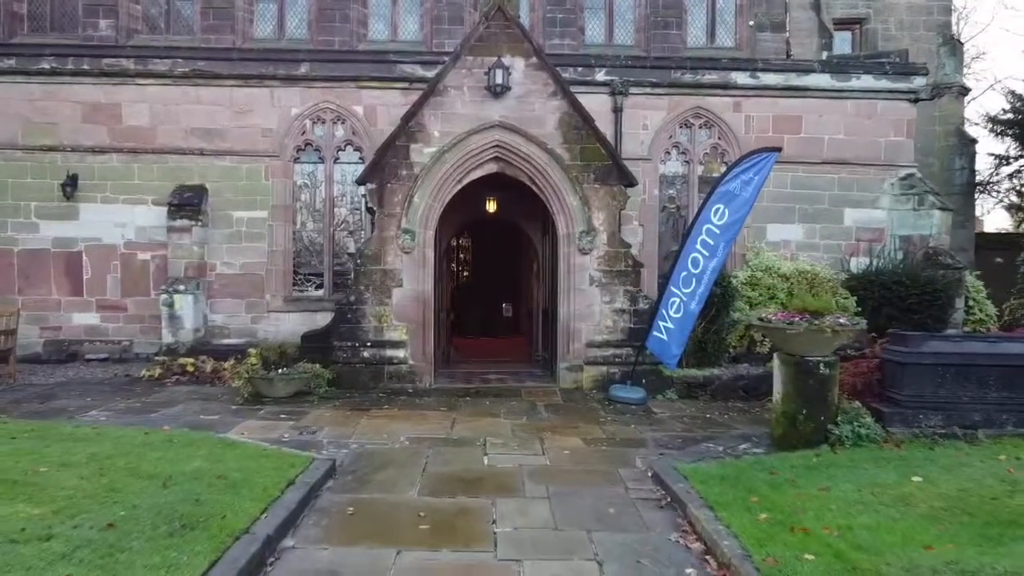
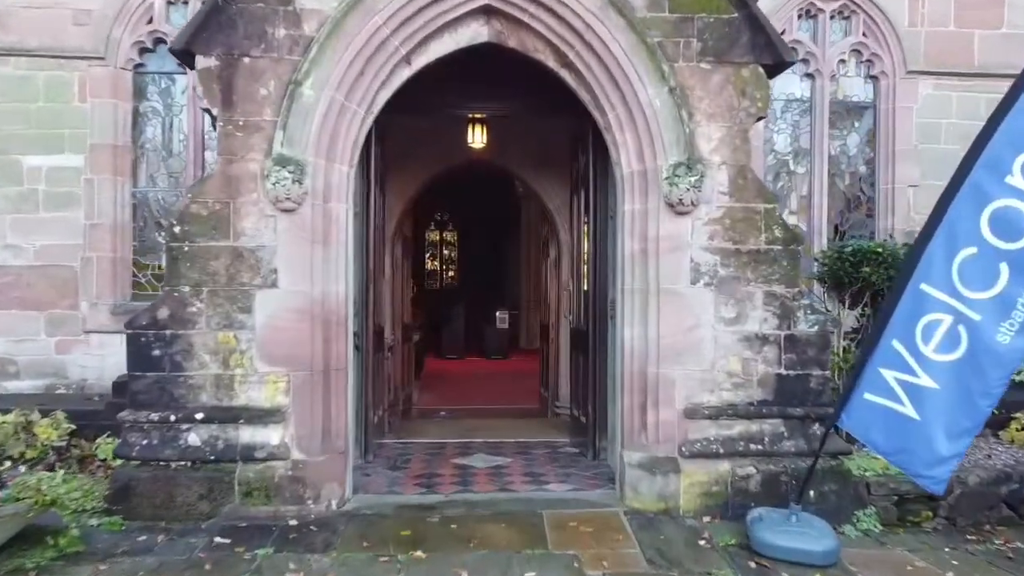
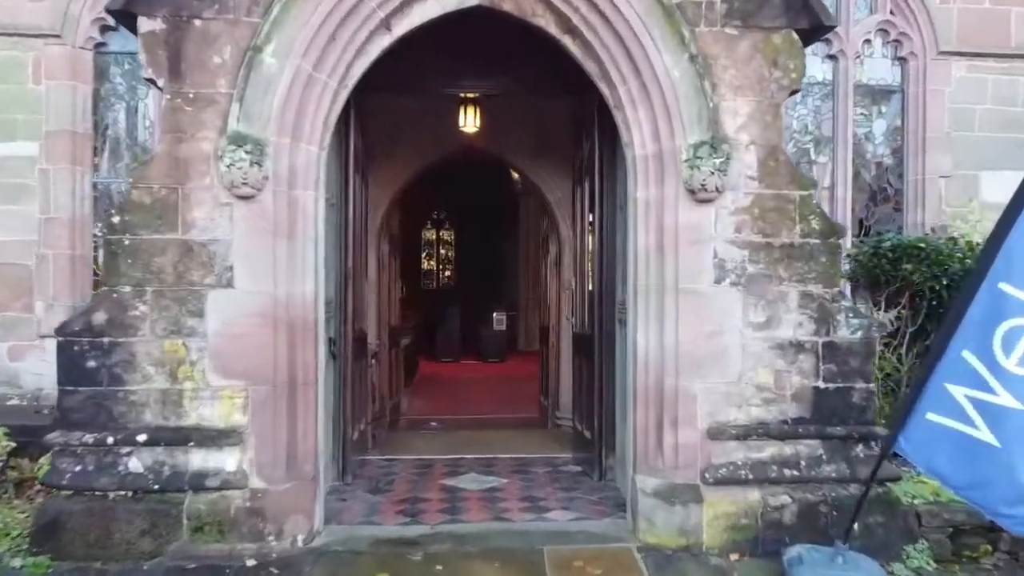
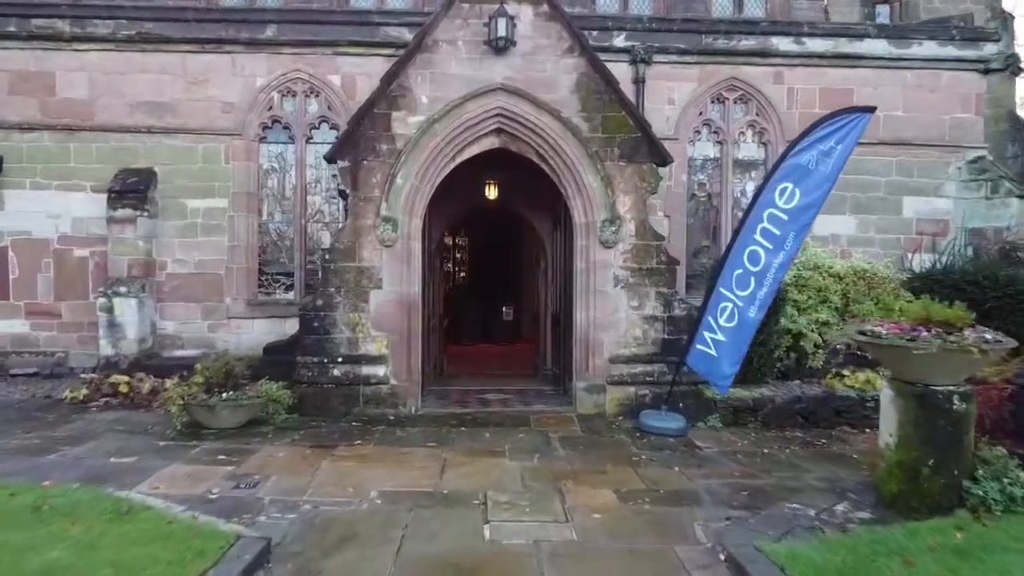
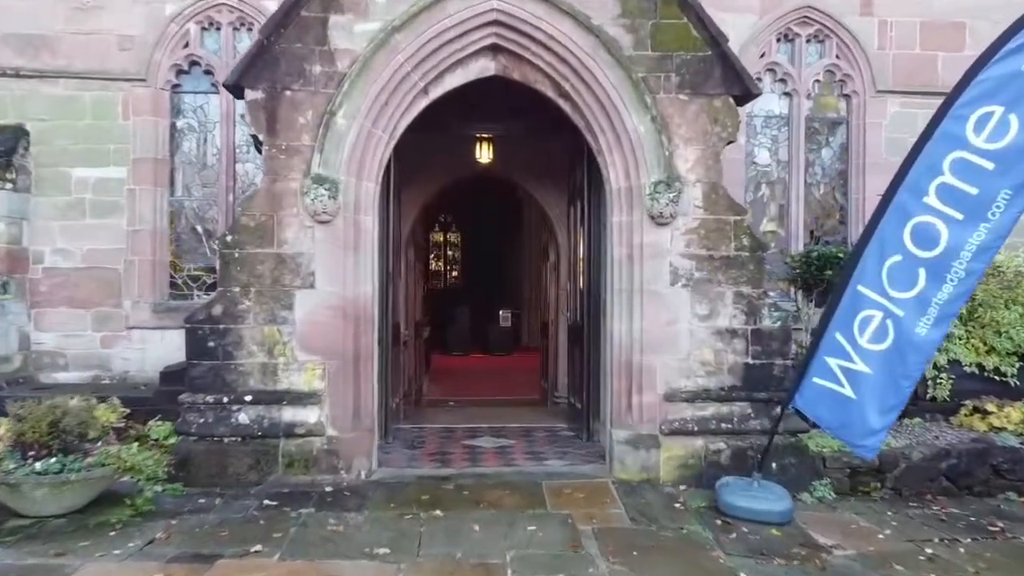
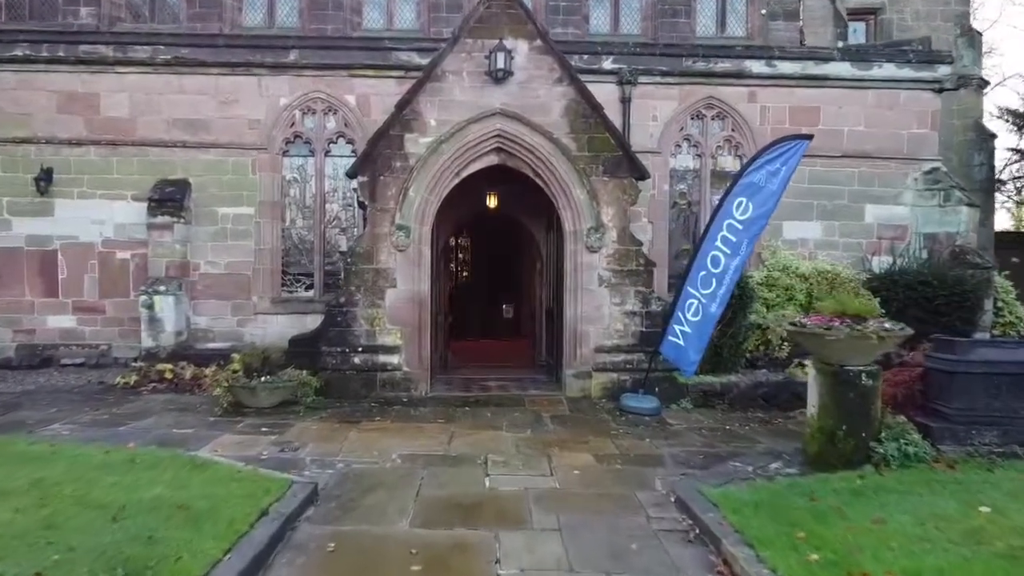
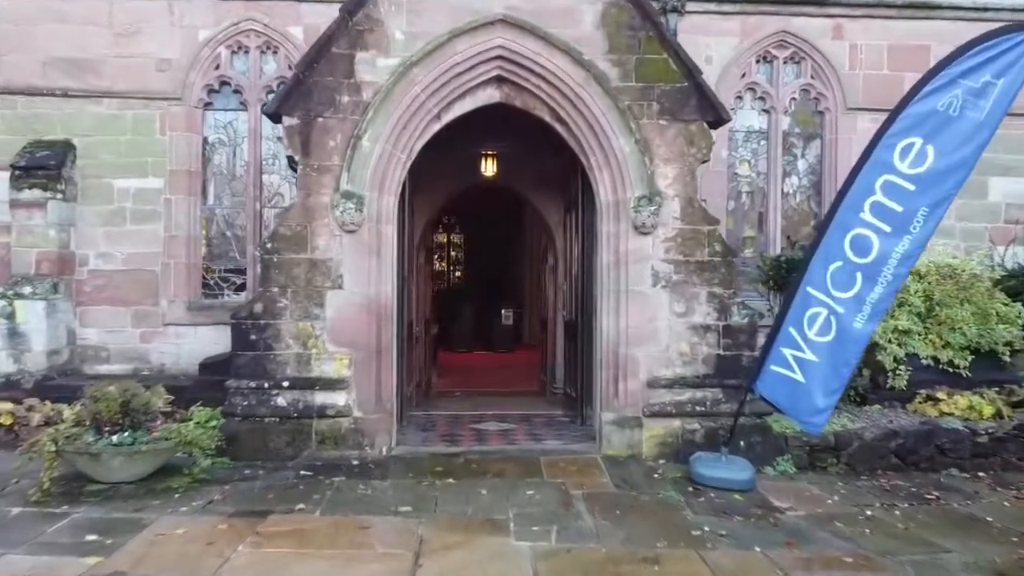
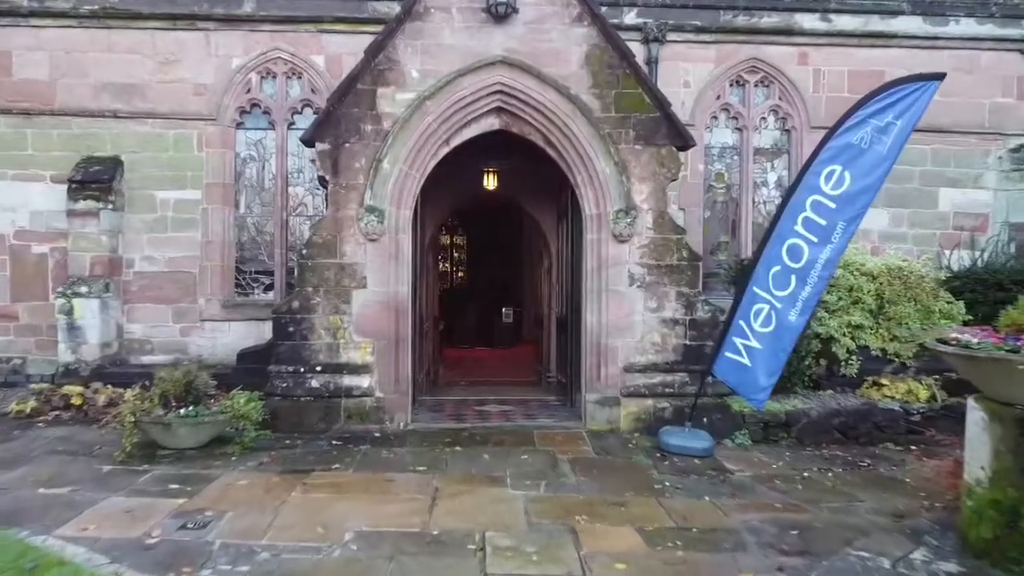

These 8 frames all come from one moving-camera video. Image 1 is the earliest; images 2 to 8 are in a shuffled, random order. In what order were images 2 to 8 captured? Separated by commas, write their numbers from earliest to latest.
6, 4, 8, 7, 5, 2, 3
